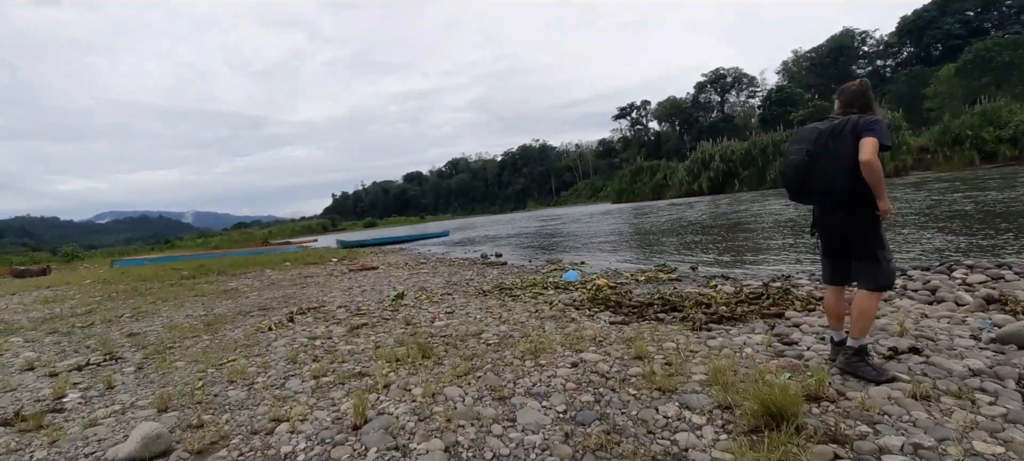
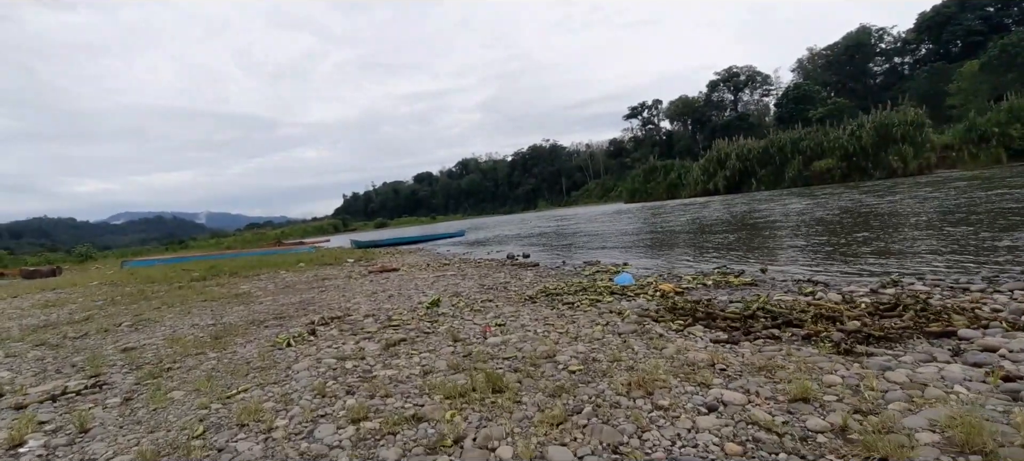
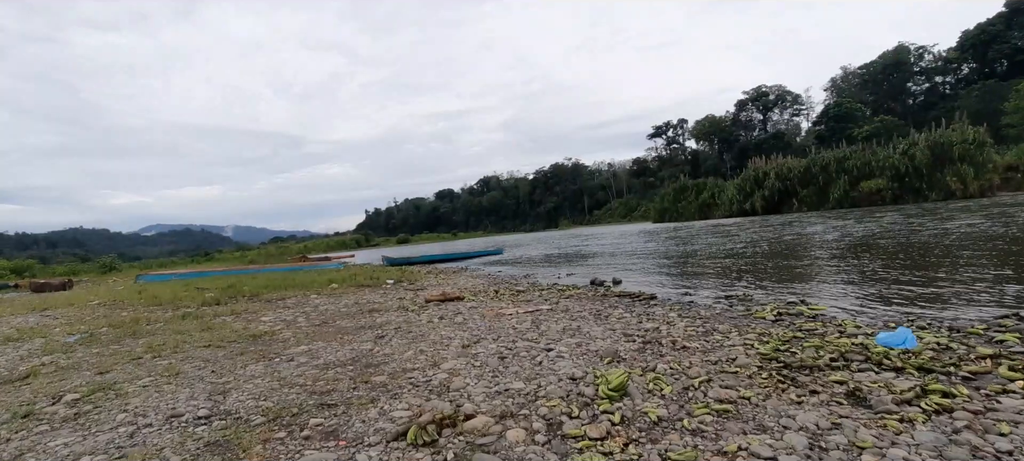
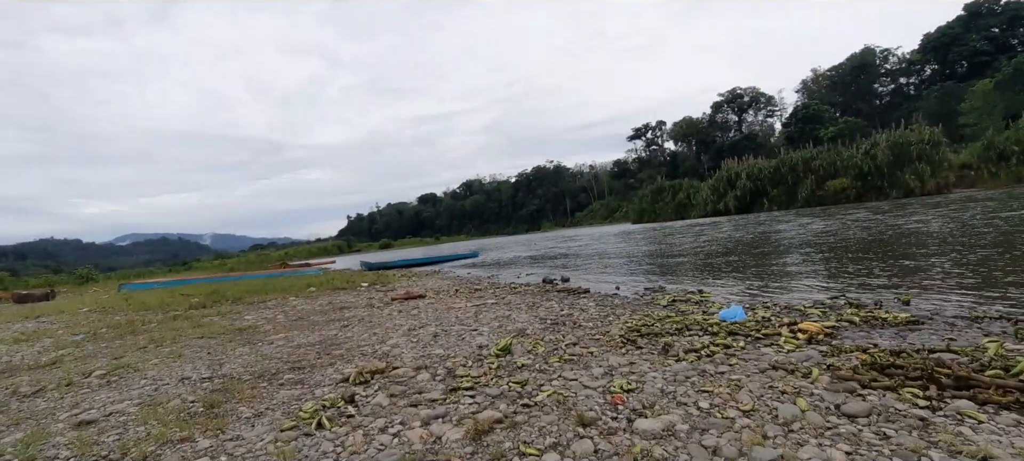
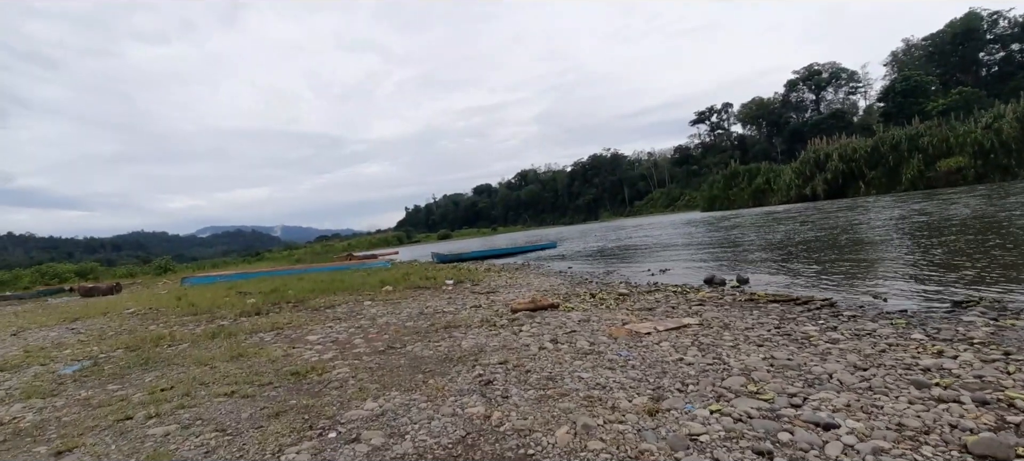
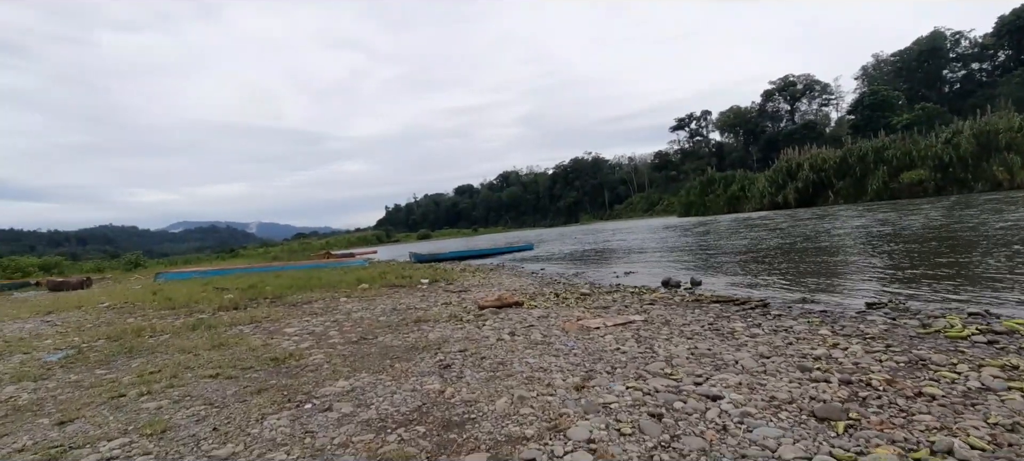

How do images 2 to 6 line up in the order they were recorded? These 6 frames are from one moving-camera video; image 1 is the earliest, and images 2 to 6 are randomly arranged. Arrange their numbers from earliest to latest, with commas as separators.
2, 4, 3, 6, 5
